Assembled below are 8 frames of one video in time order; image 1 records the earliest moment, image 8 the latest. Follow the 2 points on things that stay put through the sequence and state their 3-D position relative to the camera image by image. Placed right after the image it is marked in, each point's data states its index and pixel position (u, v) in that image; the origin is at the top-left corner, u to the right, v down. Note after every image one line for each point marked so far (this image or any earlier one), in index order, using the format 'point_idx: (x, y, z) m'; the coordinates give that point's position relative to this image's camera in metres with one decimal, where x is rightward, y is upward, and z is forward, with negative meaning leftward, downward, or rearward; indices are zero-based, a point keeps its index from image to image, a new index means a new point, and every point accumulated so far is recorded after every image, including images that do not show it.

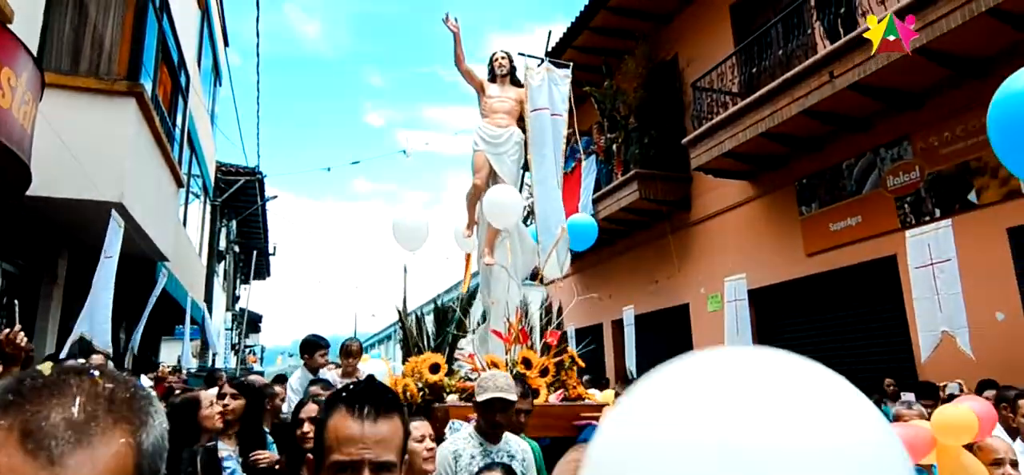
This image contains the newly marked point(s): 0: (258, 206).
0: (-5.7, +0.7, +12.2) m
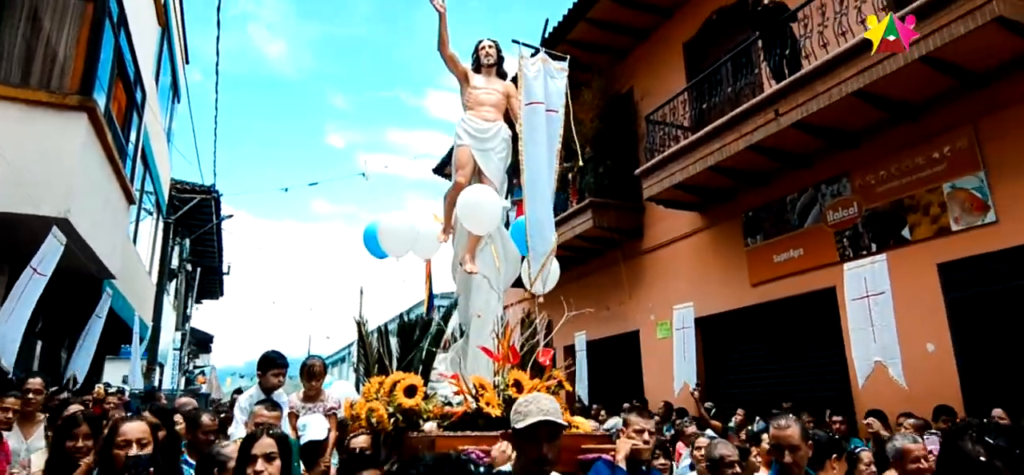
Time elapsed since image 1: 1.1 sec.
0: (-6.4, +0.3, +12.0) m
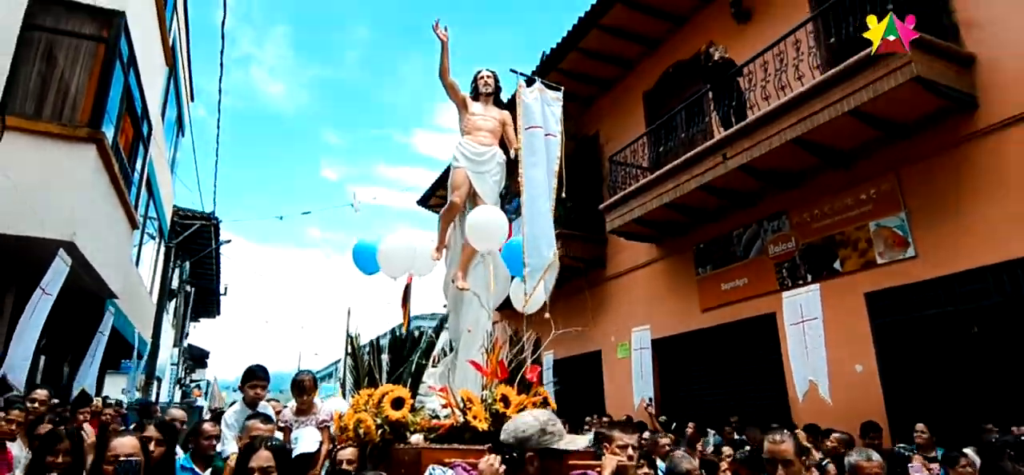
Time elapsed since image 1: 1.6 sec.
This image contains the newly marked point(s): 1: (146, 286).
0: (-6.7, -0.1, +12.3) m
1: (-5.8, -0.8, +8.5) m
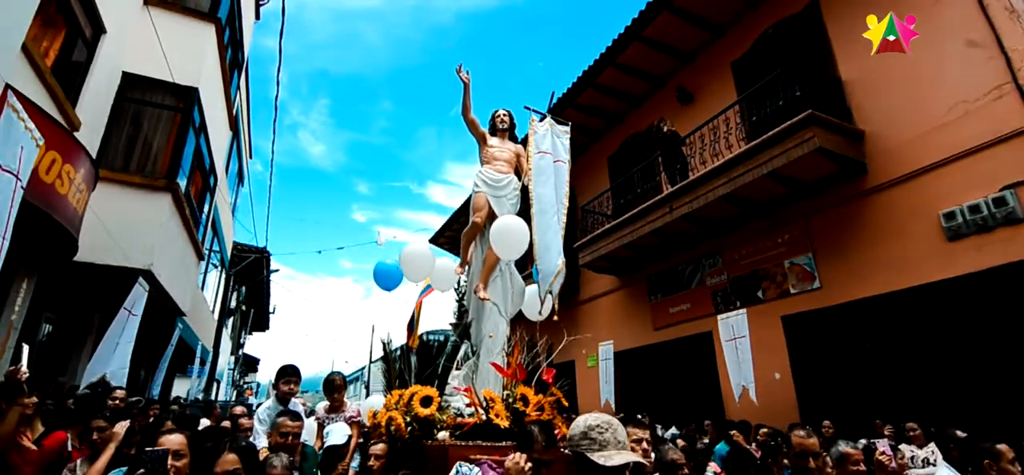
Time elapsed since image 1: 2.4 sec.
0: (-6.5, -0.6, +13.7) m
1: (-5.7, -1.2, +9.9) m
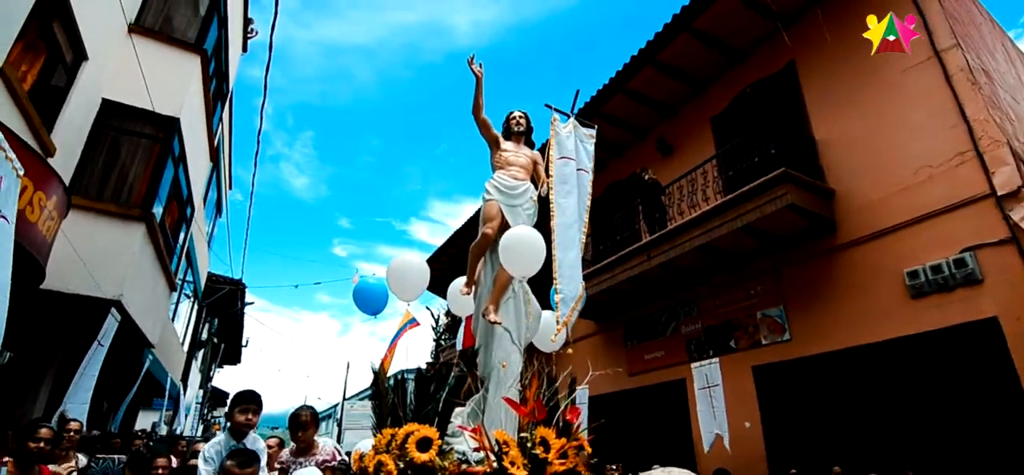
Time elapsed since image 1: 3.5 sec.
0: (-6.9, -1.3, +13.2) m
1: (-5.9, -1.7, +9.4) m
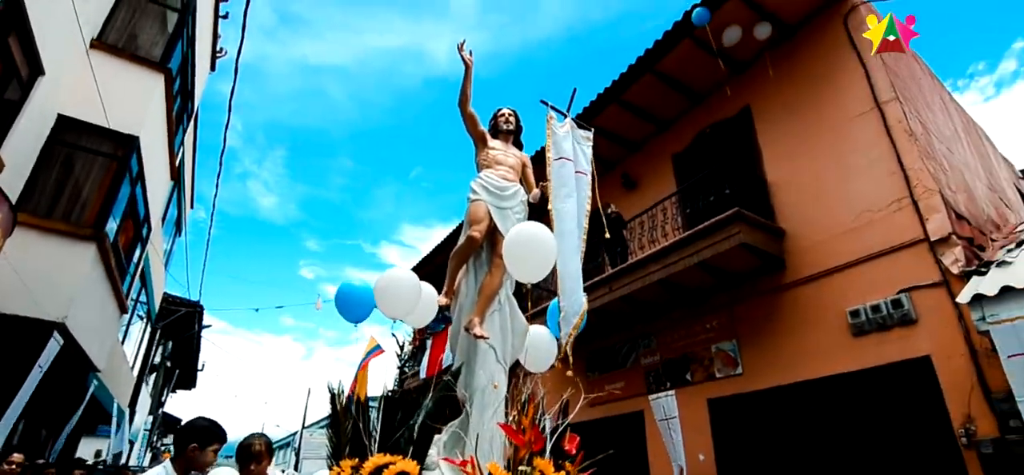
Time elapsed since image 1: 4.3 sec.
0: (-7.1, -1.5, +12.0) m
1: (-5.9, -1.6, +8.2) m
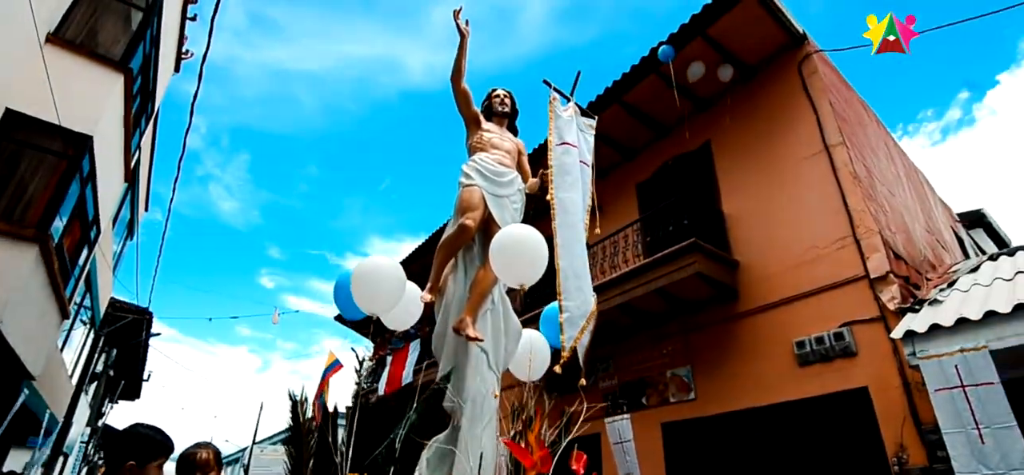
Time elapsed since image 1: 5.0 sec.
0: (-7.5, -1.3, +11.1) m
1: (-6.1, -1.4, +7.4) m
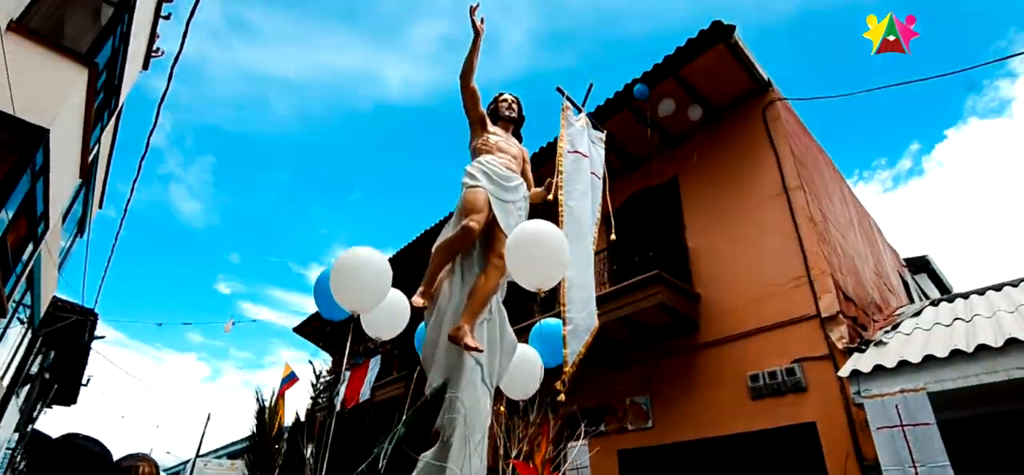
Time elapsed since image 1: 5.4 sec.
0: (-7.8, -1.1, +10.2) m
1: (-6.2, -1.1, +6.6) m
